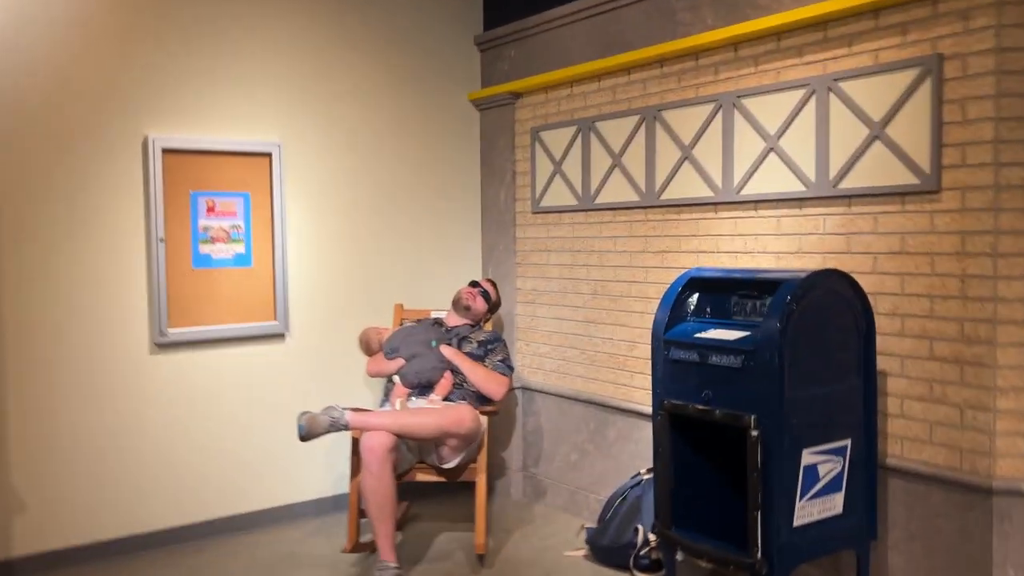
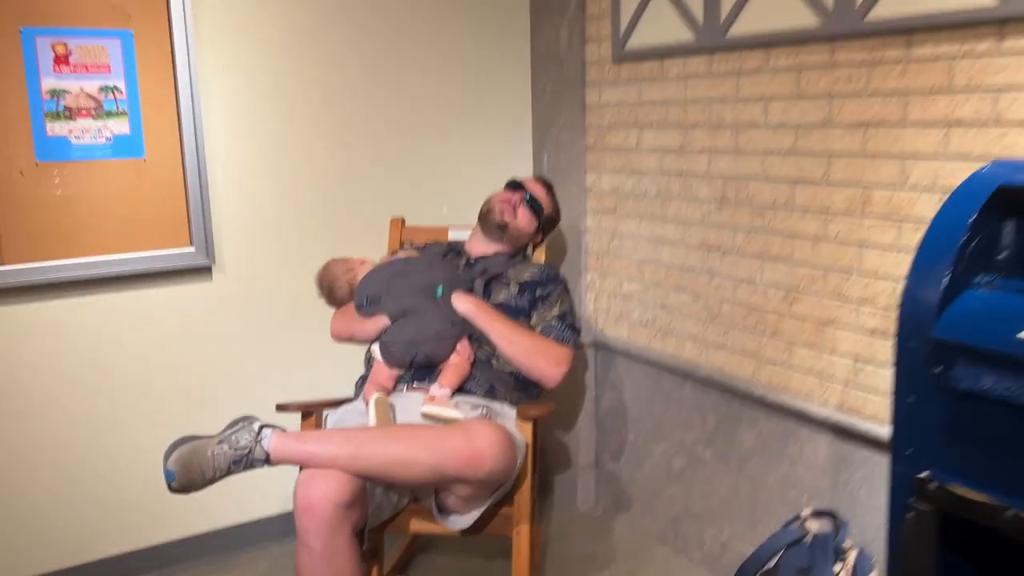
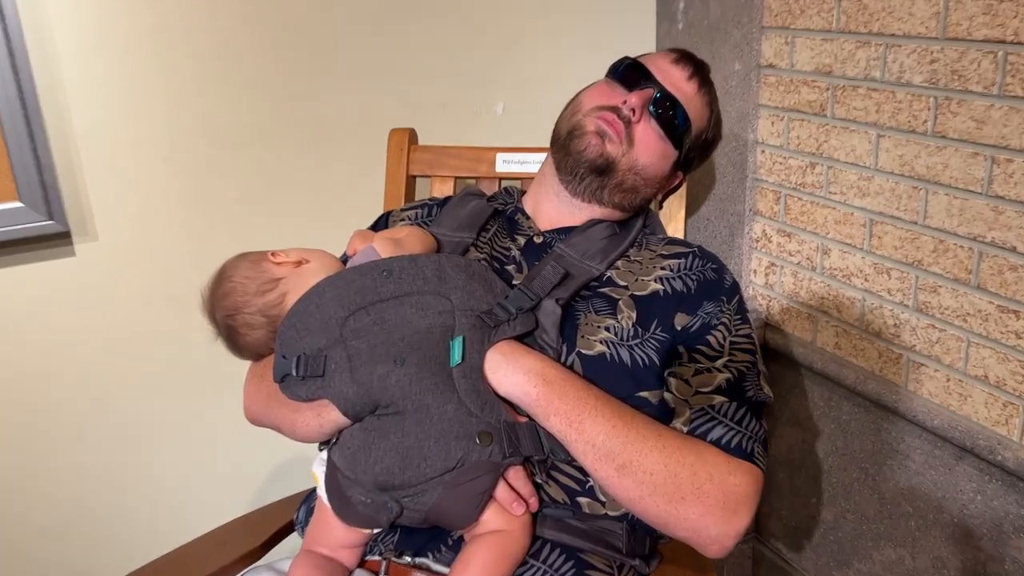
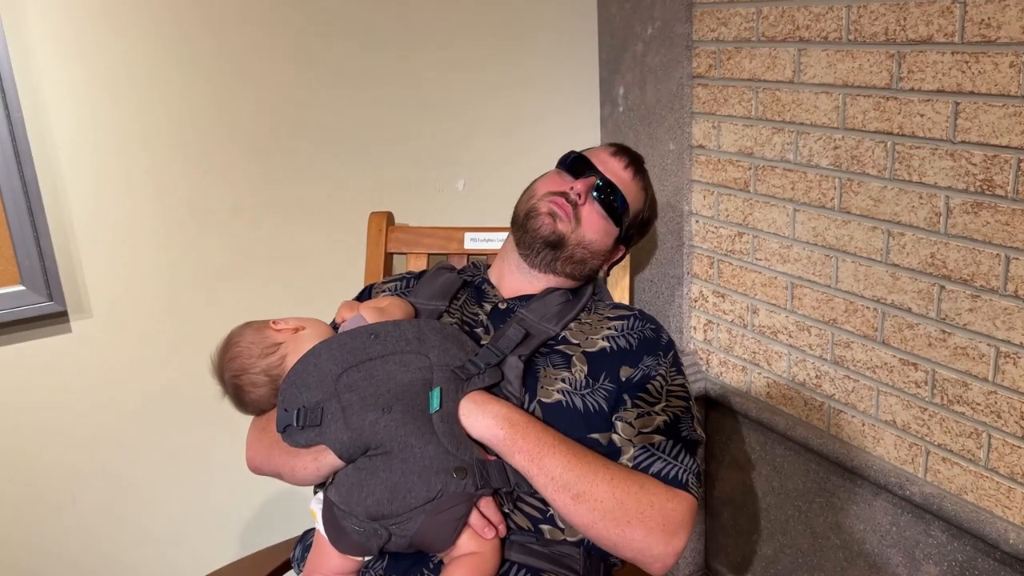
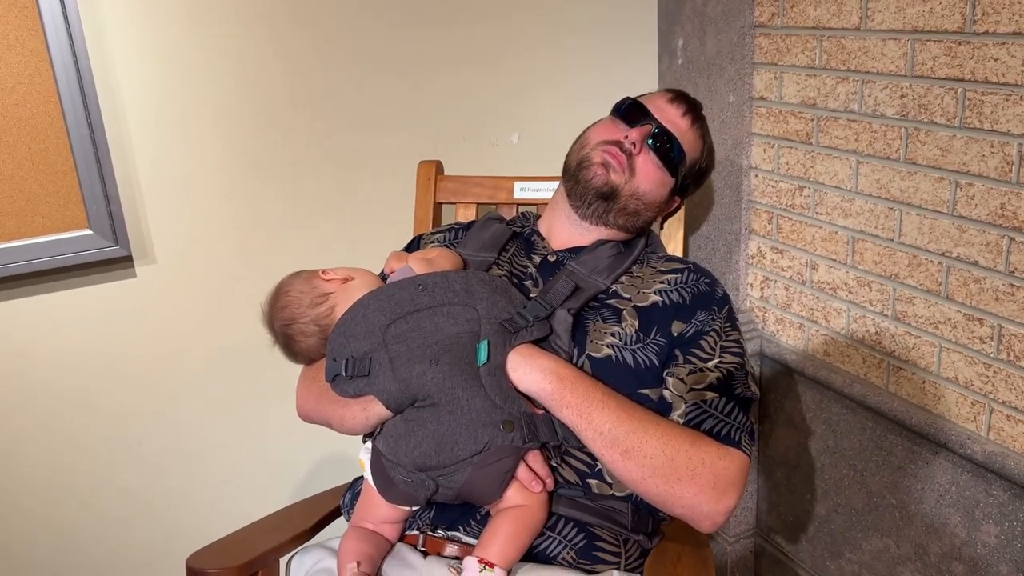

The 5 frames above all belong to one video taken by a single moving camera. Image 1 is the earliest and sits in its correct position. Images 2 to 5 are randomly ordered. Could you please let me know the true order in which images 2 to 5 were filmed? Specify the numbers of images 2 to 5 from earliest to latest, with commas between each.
2, 4, 5, 3
